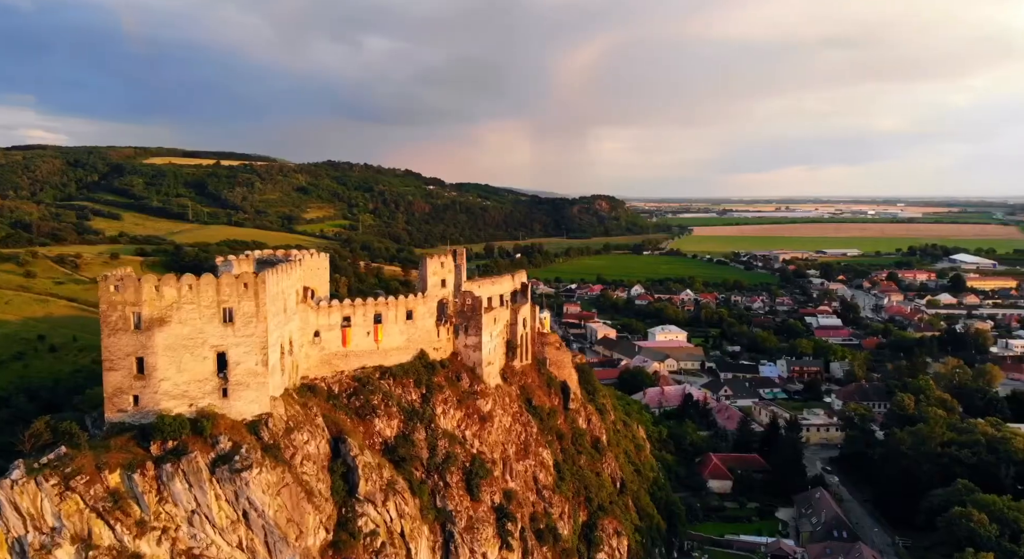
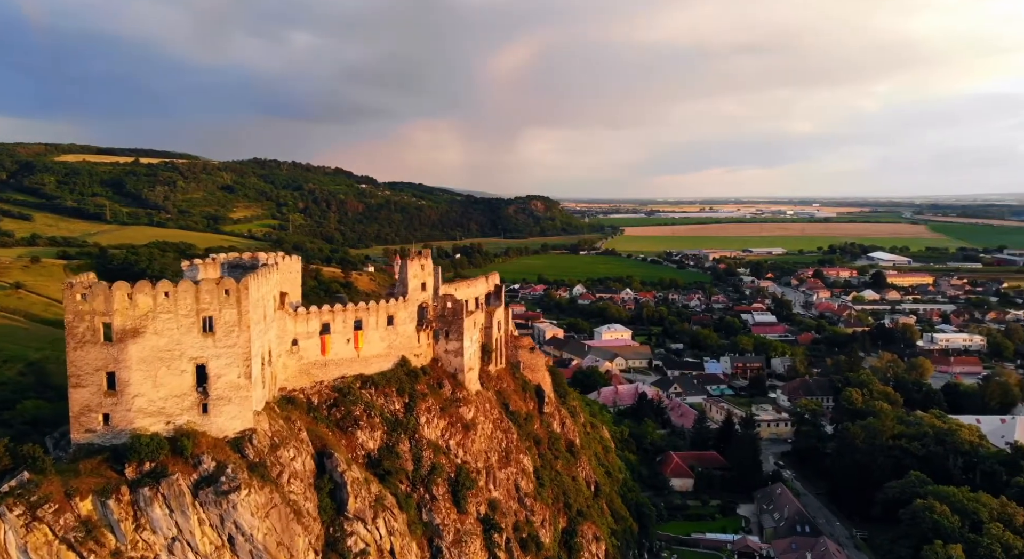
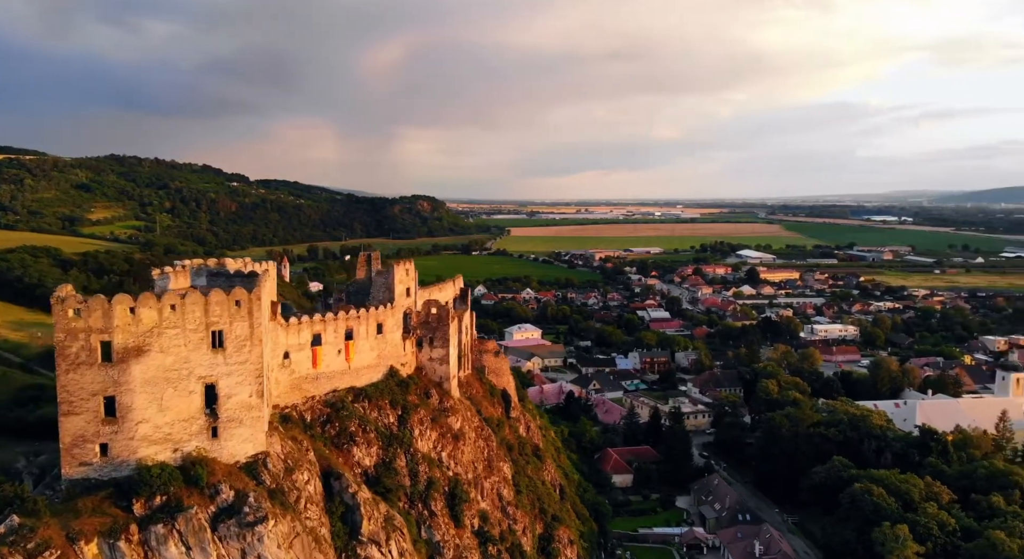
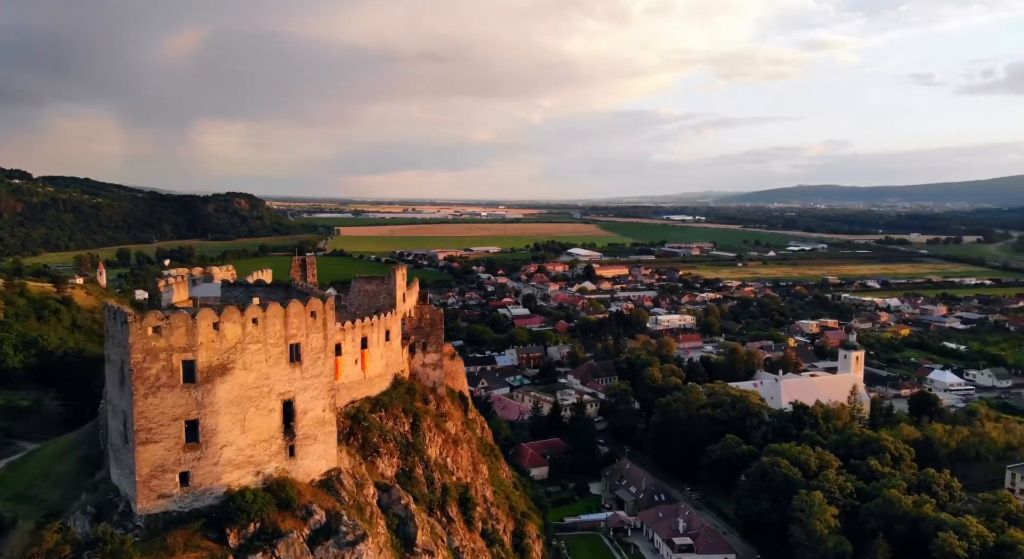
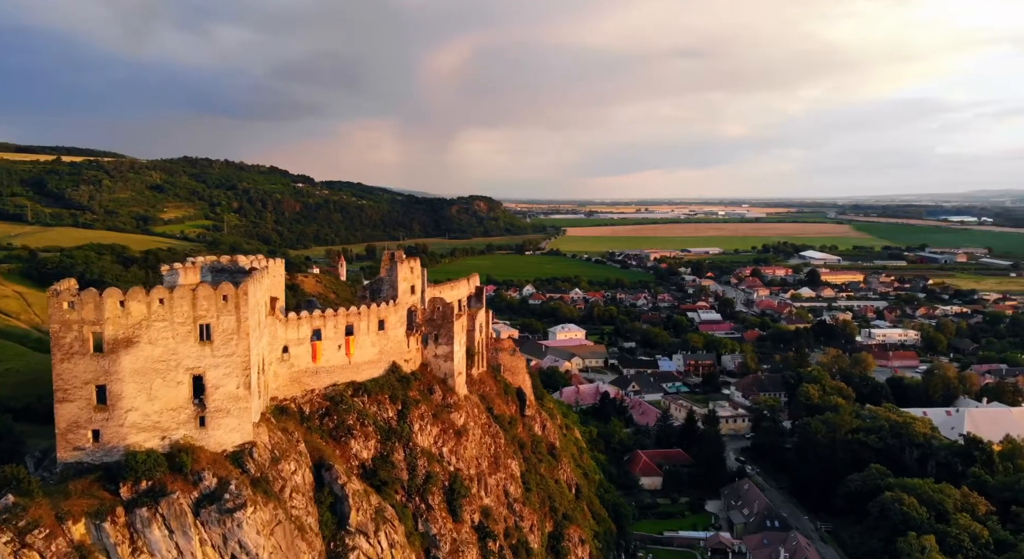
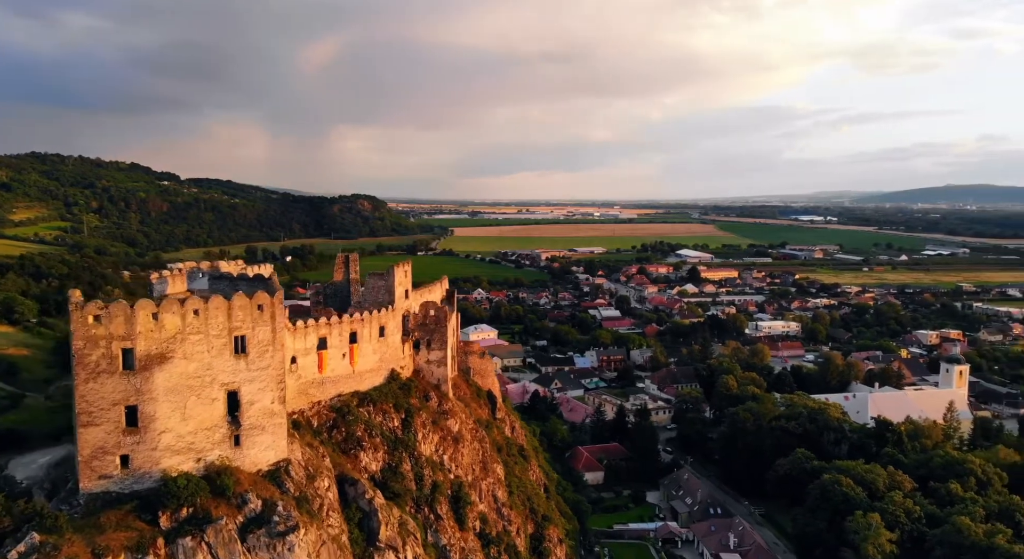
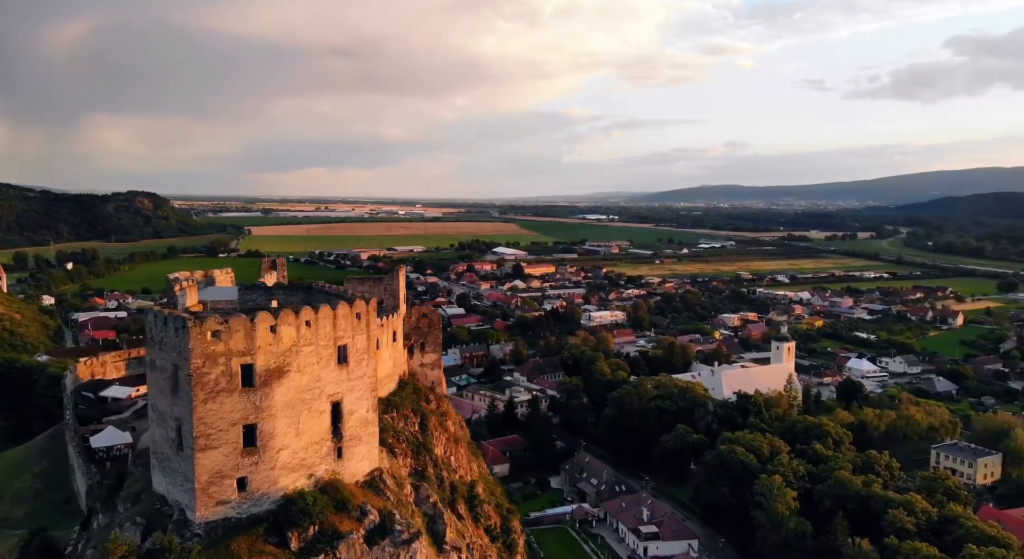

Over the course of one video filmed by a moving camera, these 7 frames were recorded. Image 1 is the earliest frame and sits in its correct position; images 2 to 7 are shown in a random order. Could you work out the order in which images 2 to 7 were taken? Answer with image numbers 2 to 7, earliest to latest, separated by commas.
2, 5, 3, 6, 4, 7
